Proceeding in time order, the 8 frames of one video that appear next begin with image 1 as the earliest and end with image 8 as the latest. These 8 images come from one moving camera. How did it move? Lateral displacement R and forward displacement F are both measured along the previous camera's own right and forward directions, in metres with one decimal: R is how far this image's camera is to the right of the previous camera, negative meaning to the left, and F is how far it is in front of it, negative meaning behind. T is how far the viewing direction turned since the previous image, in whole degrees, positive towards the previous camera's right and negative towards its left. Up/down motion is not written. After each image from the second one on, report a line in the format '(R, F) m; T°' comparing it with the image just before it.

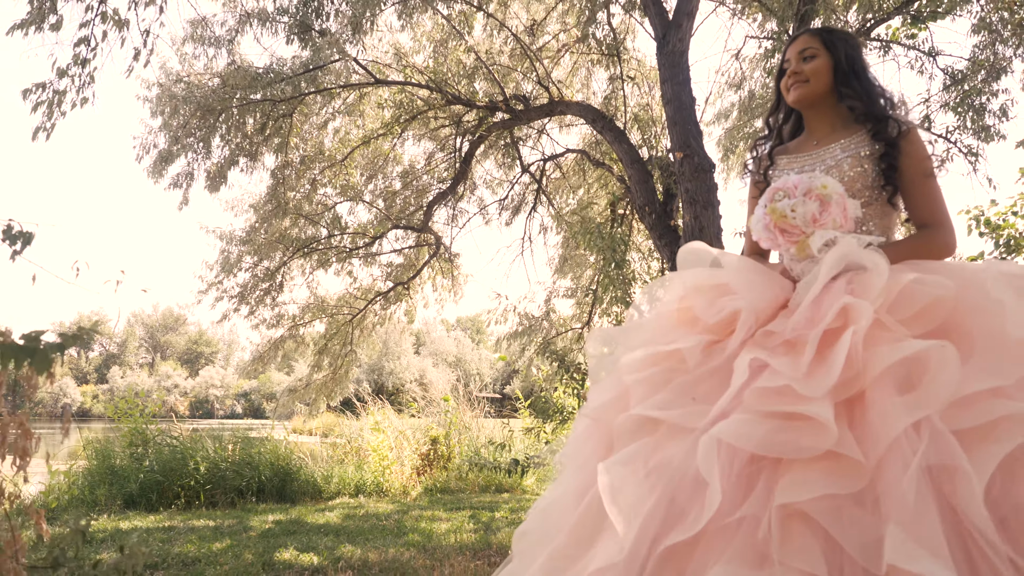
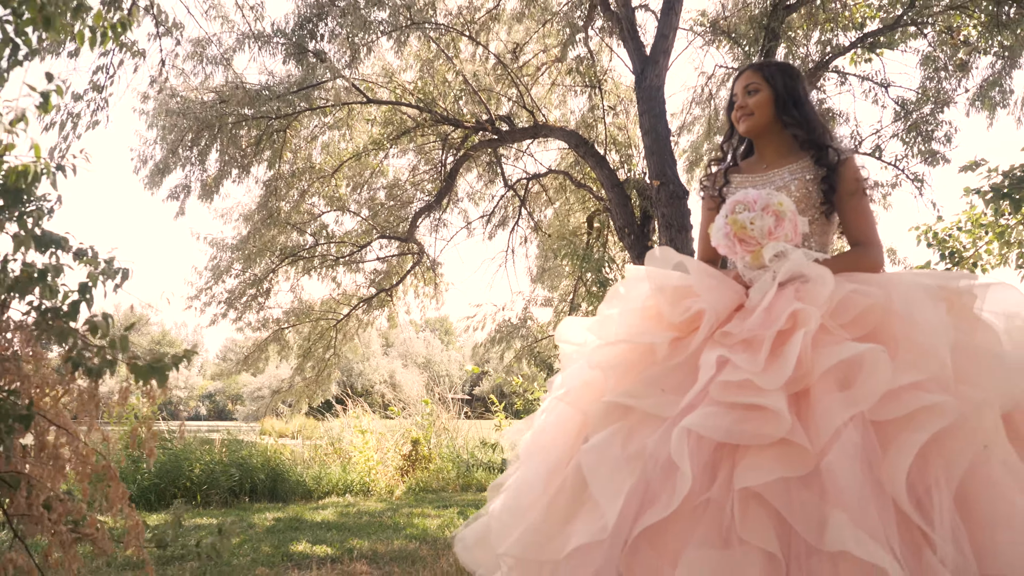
(-0.1, -0.4) m; +2°
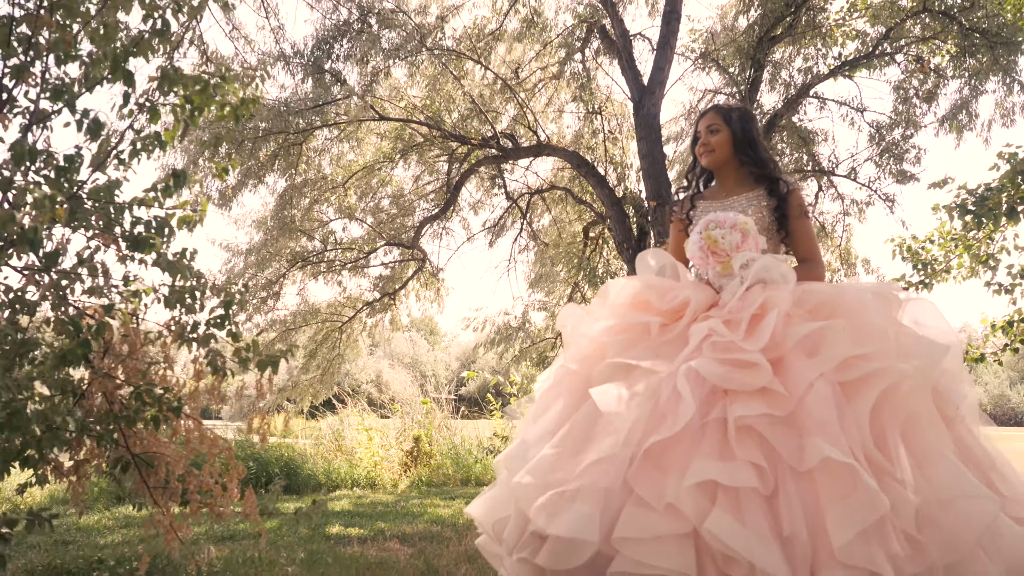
(-0.2, -0.5) m; +1°
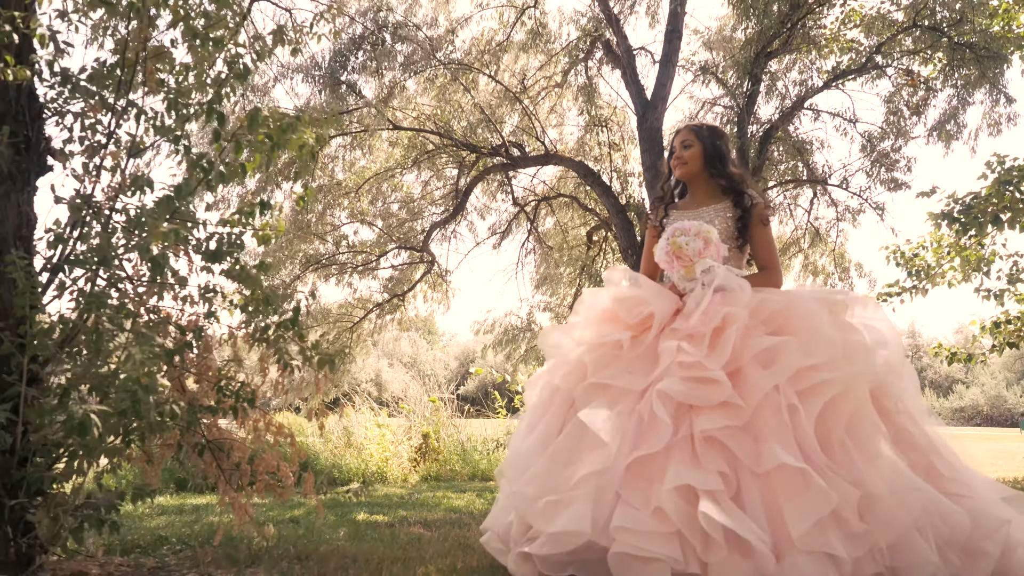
(-0.1, -0.3) m; 0°
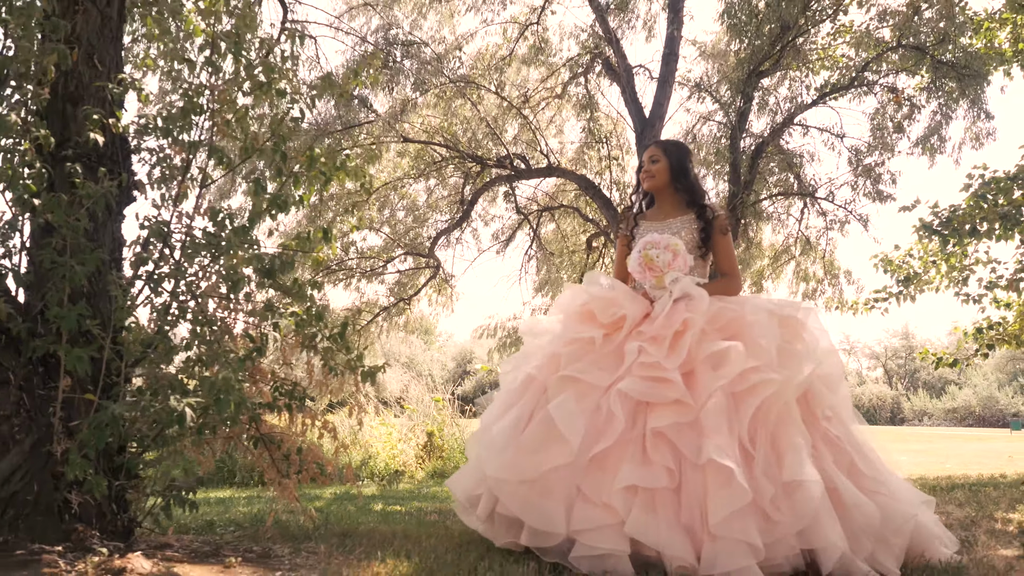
(-0.1, -0.4) m; 0°
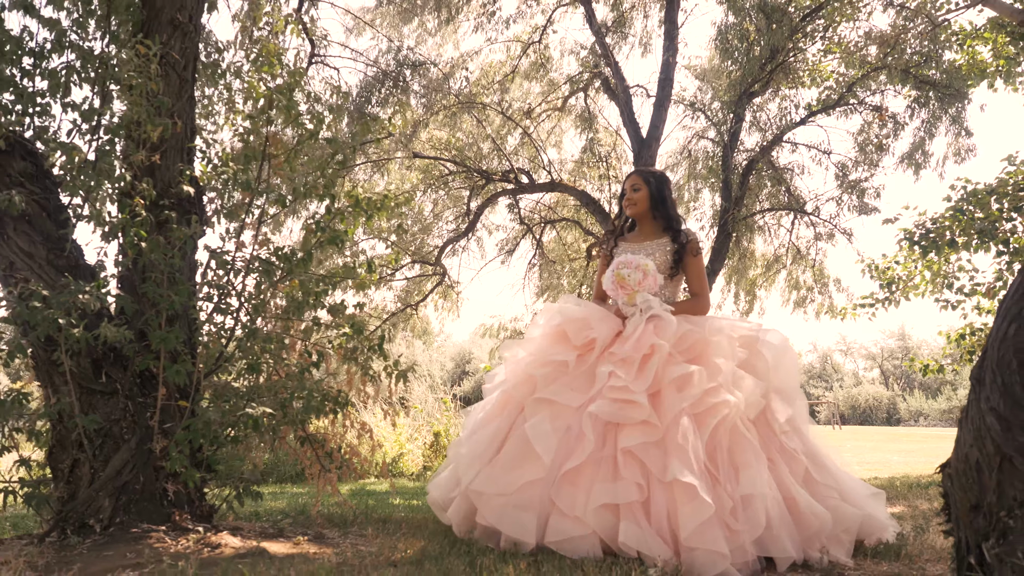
(-0.1, -0.5) m; 0°
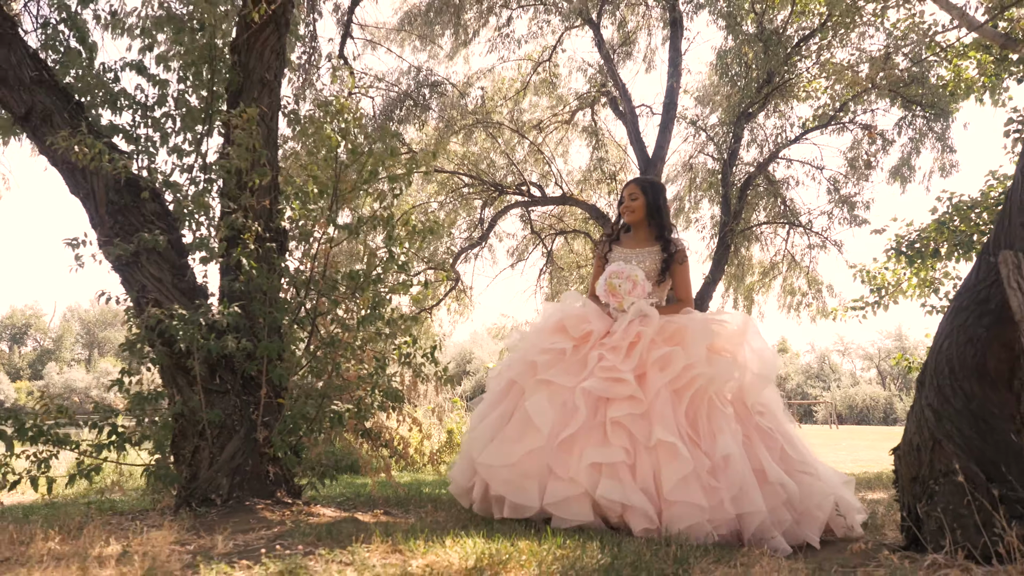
(-0.2, -0.6) m; 0°
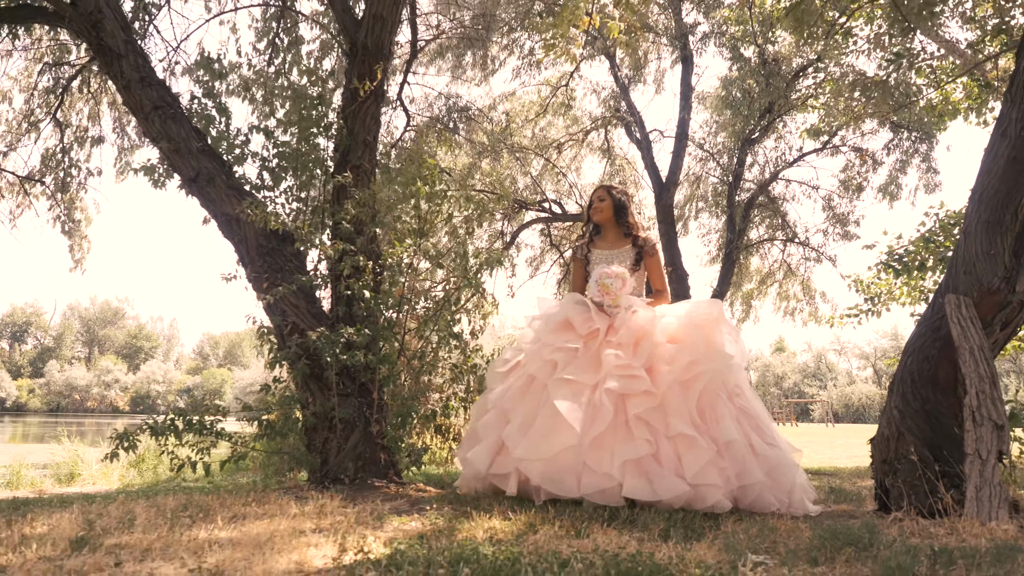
(-0.3, -0.8) m; 0°
